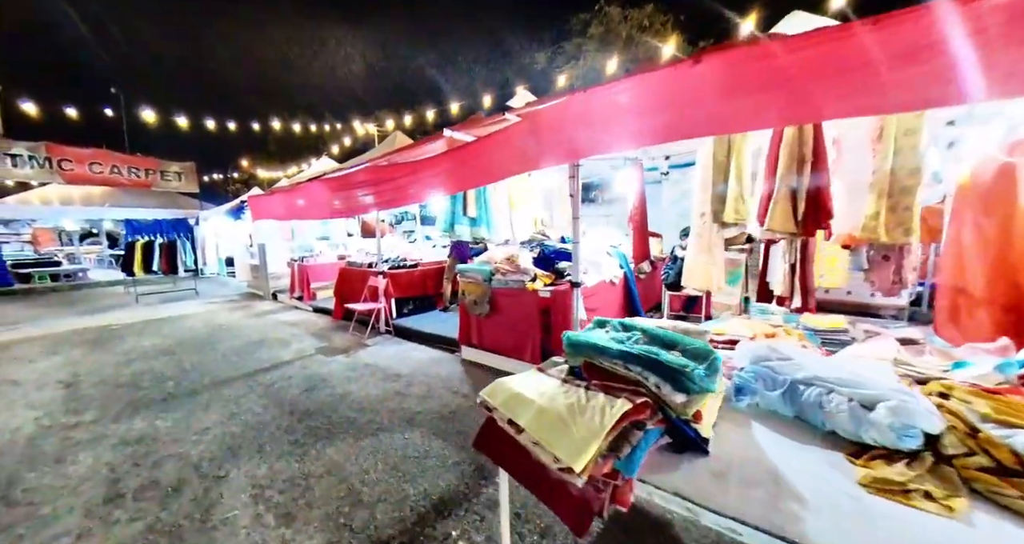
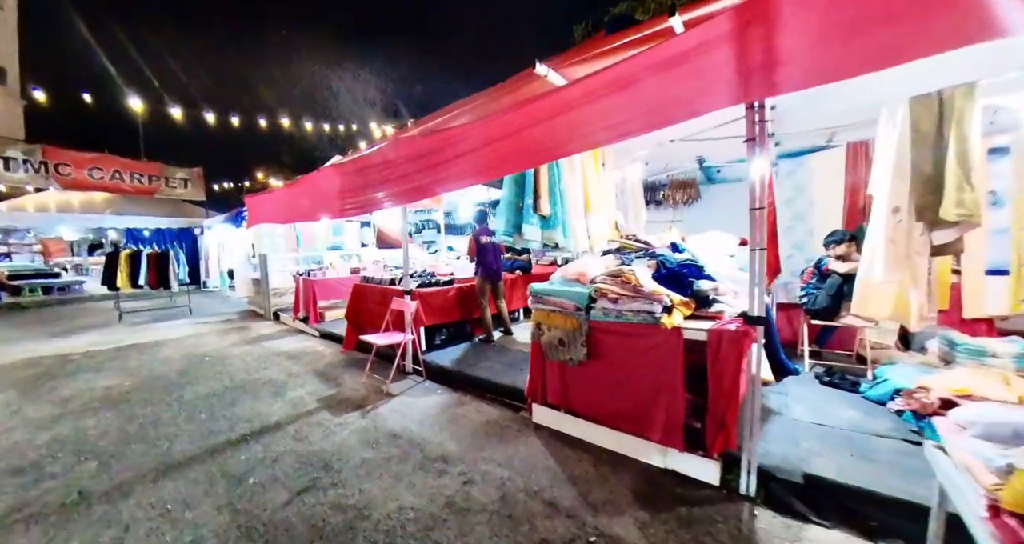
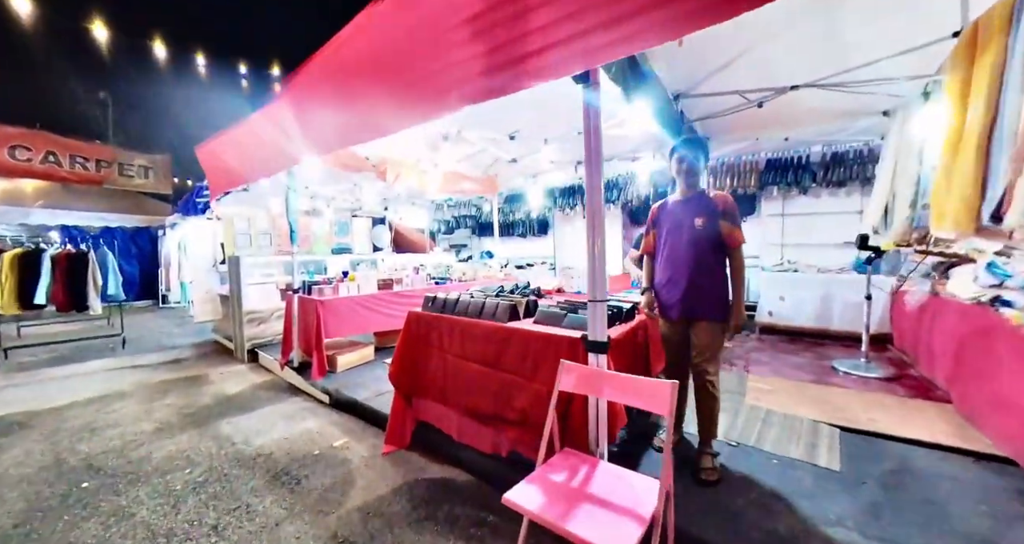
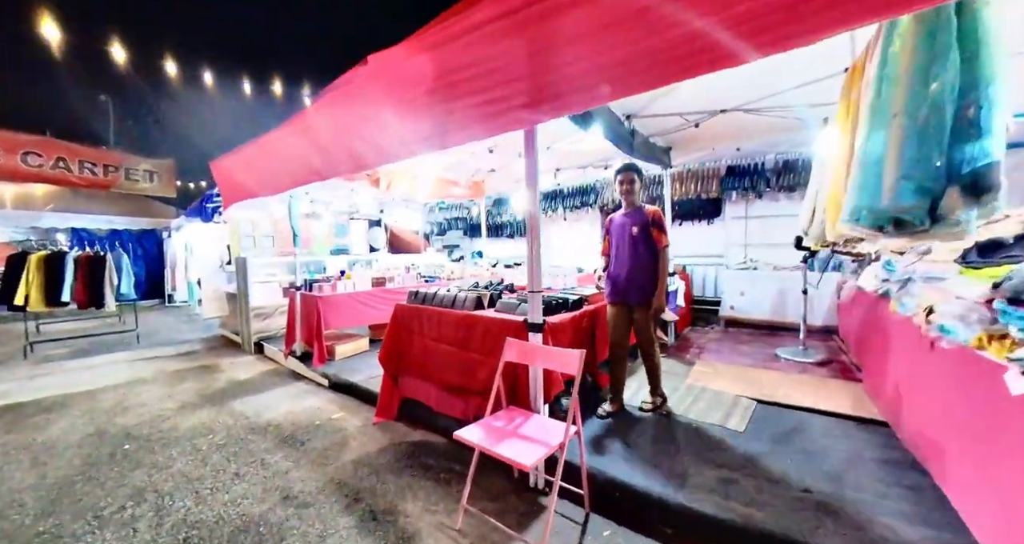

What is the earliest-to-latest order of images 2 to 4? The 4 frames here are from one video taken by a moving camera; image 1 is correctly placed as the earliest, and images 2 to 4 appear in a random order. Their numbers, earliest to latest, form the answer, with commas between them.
2, 4, 3
